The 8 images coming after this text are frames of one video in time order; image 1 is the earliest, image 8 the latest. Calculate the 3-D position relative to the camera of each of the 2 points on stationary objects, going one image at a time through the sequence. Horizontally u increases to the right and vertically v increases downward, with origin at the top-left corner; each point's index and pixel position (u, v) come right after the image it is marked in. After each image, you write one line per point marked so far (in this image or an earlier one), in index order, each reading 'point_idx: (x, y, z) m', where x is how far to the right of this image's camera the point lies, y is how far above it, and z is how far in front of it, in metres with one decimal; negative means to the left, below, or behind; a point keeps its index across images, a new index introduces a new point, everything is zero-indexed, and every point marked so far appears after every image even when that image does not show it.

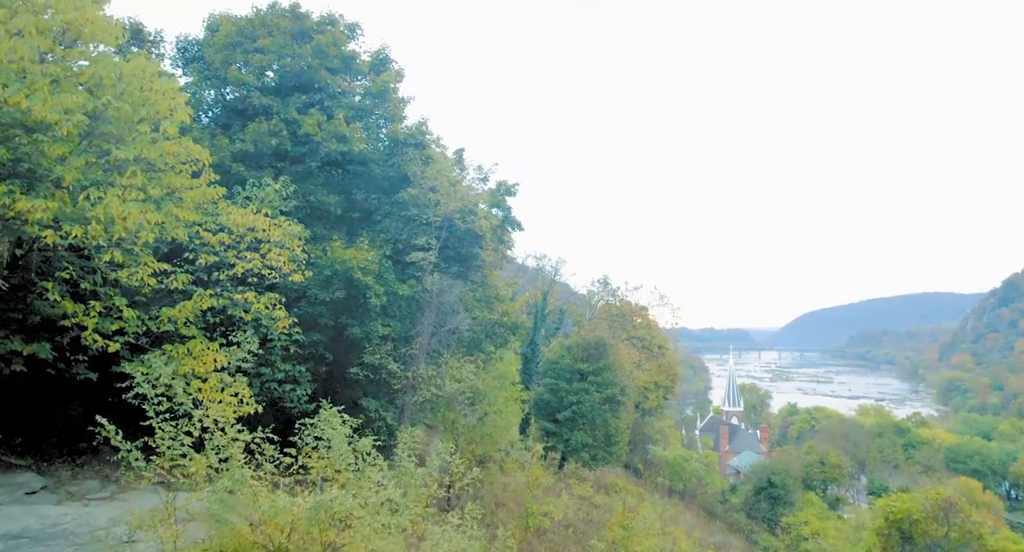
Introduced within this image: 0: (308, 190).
0: (-4.5, +1.9, +17.6) m
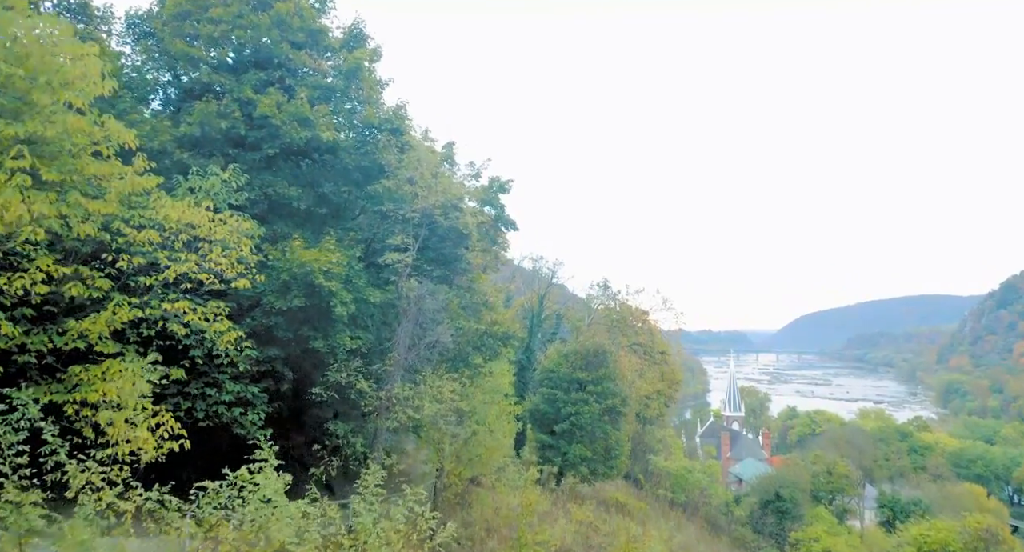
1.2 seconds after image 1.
0: (-4.8, +1.8, +15.2) m
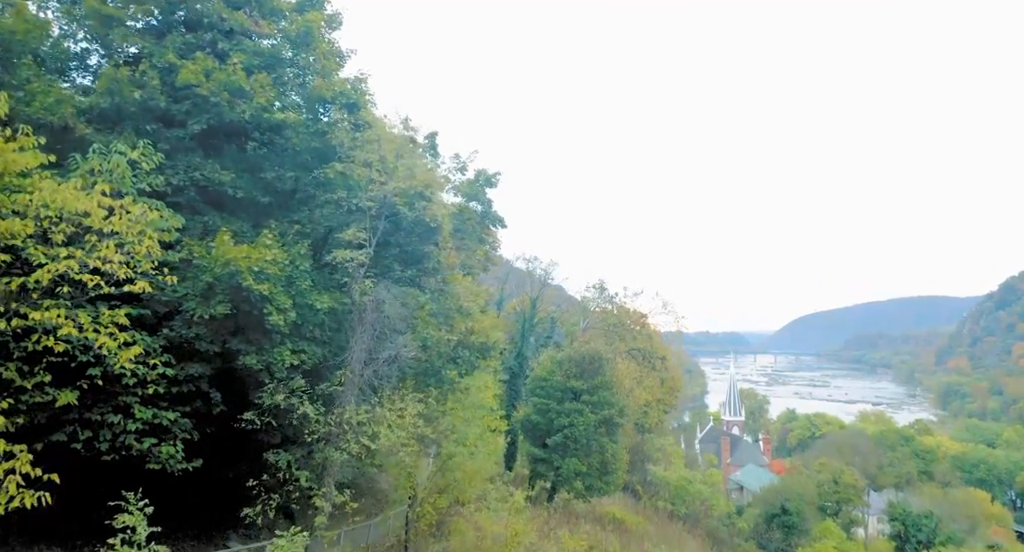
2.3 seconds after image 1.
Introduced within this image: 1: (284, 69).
0: (-5.2, +1.8, +12.7) m
1: (-4.1, +3.7, +14.2) m
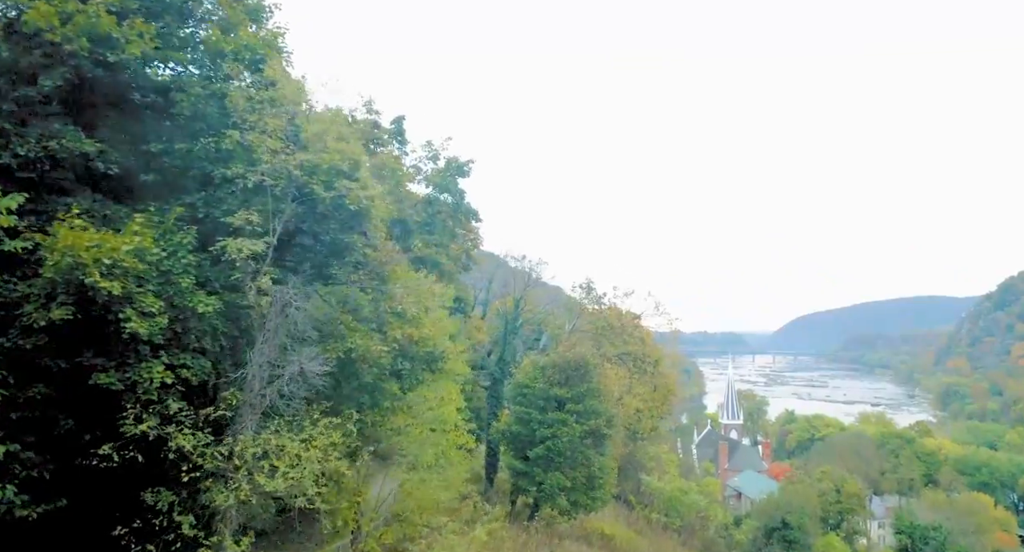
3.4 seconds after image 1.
0: (-6.0, +1.9, +10.1) m
1: (-4.9, +3.8, +11.5) m
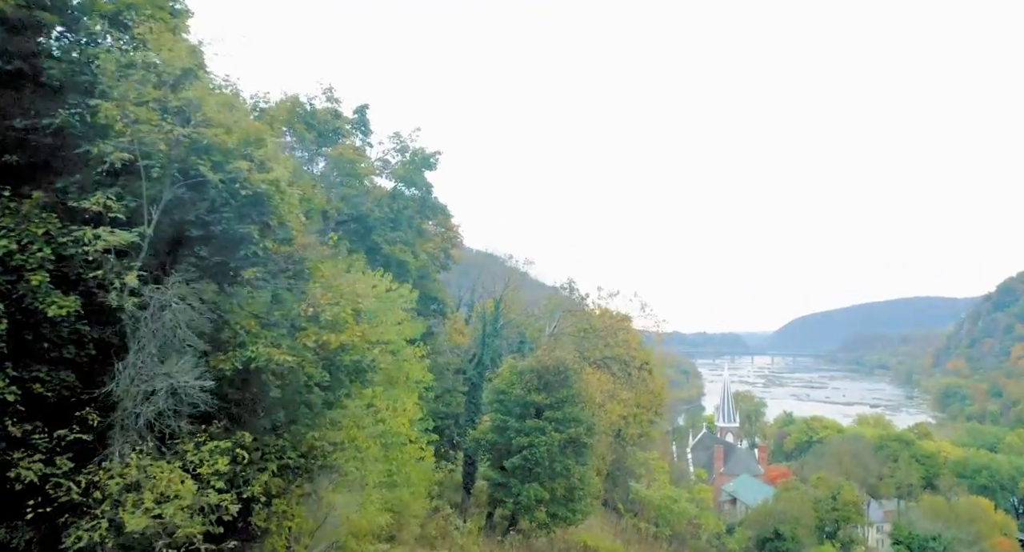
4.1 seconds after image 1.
0: (-6.9, +1.9, +8.4) m
1: (-5.8, +3.8, +9.9) m
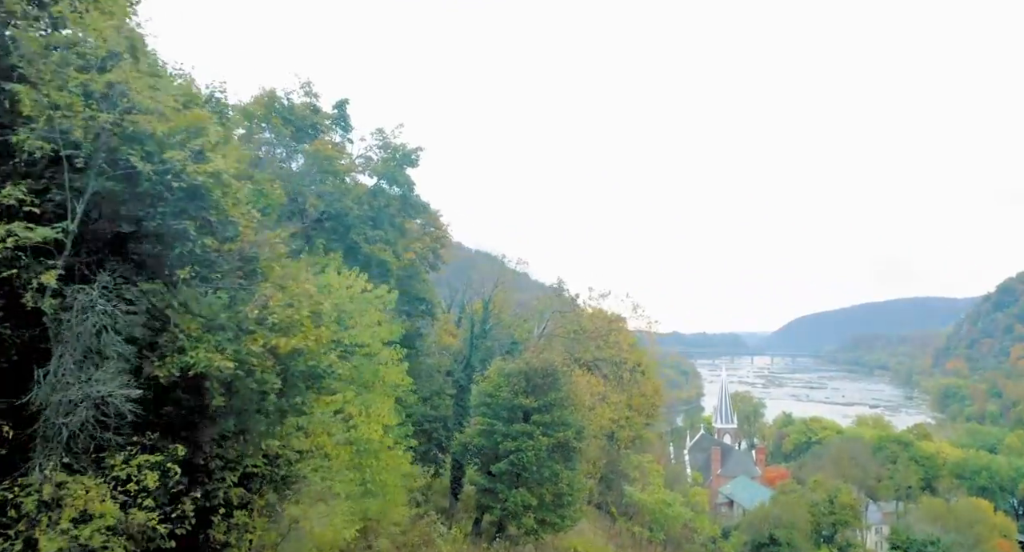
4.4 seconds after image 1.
0: (-7.3, +1.9, +7.7) m
1: (-6.3, +3.8, +9.2) m
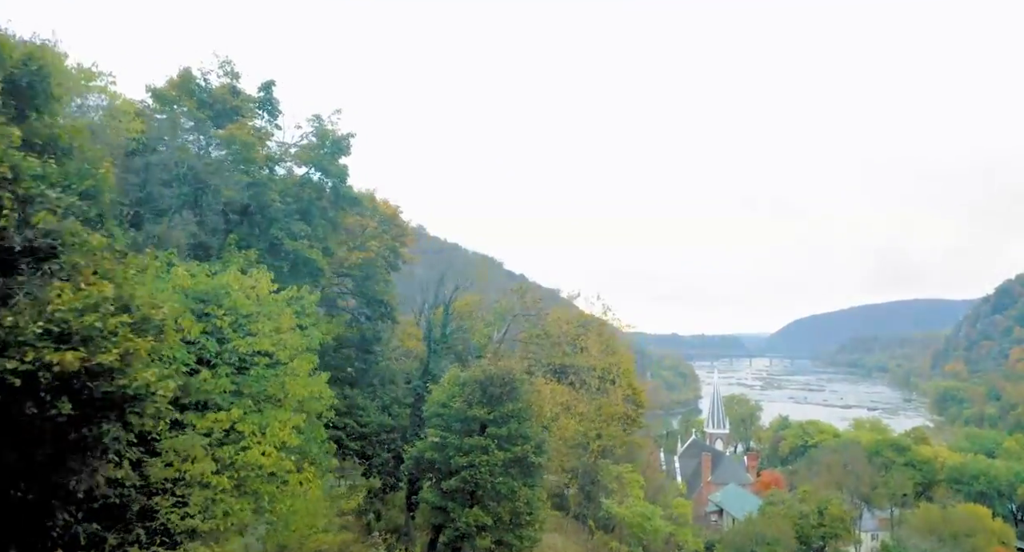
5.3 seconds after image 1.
0: (-8.9, +1.9, +5.5) m
1: (-7.8, +3.9, +6.9) m
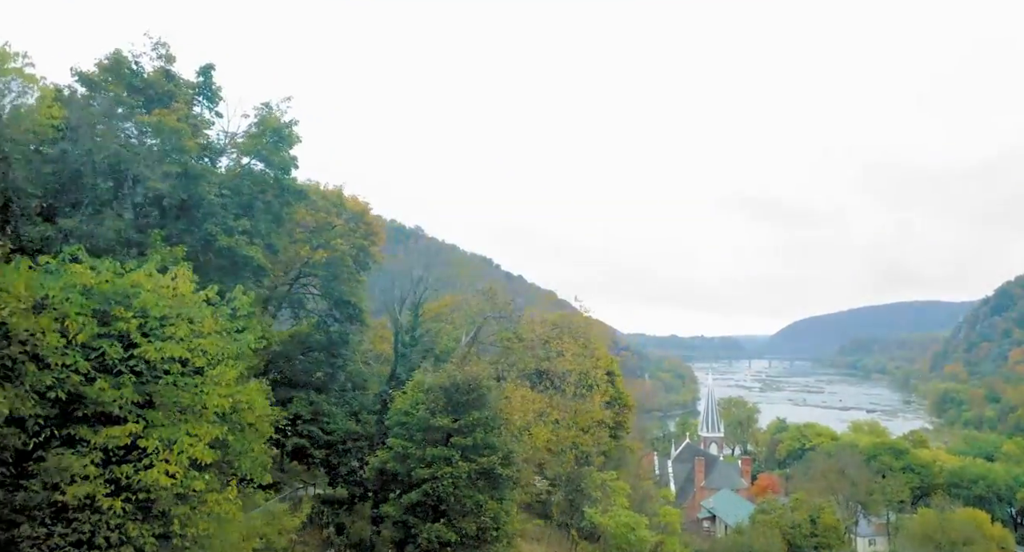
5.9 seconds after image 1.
0: (-9.9, +2.0, +3.9) m
1: (-8.9, +3.9, +5.4) m
